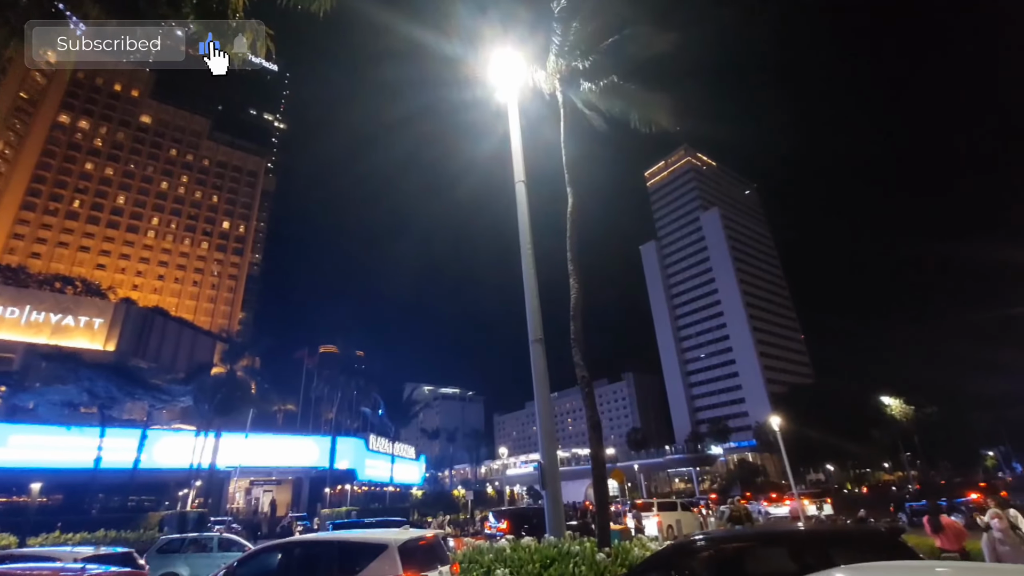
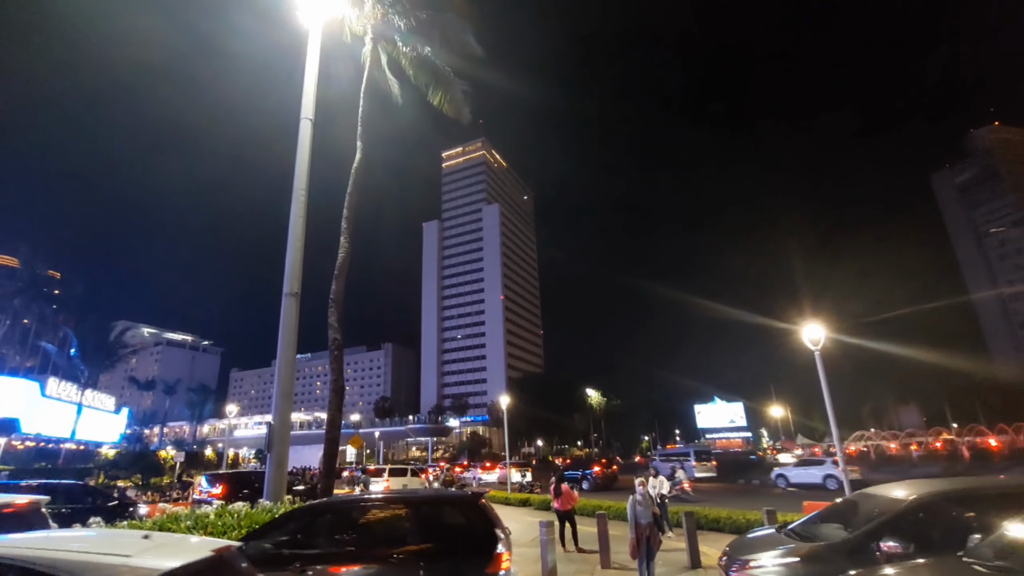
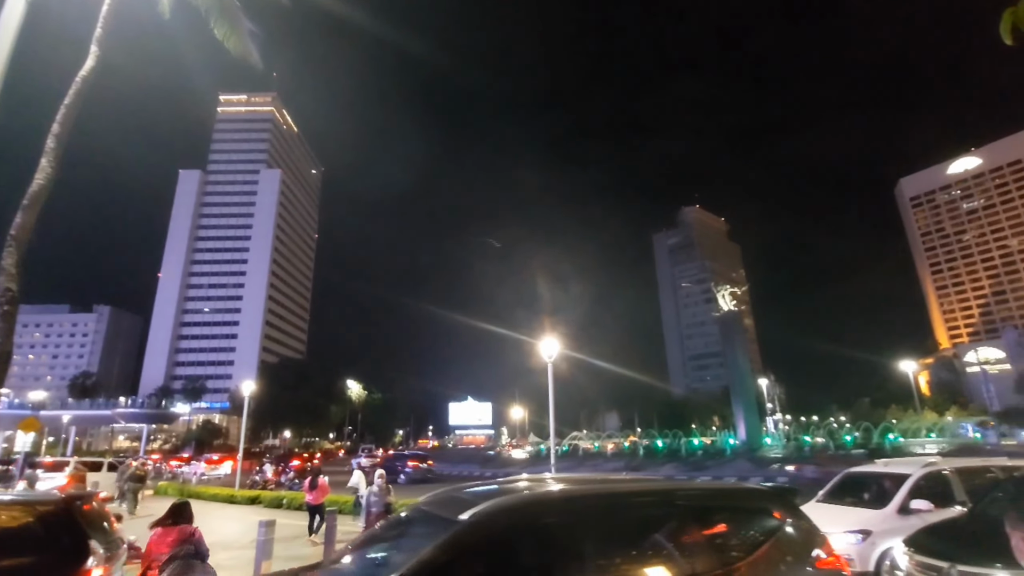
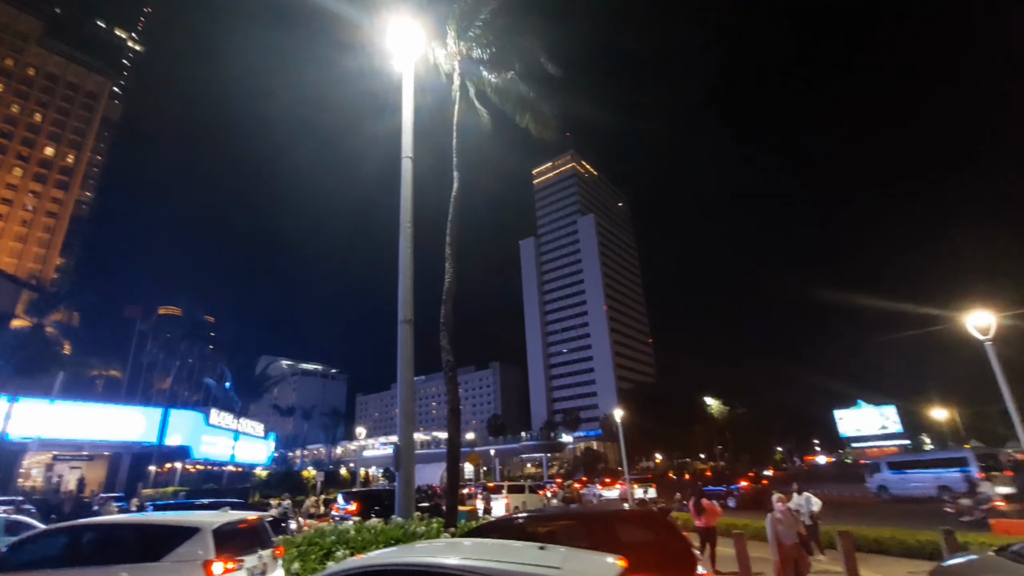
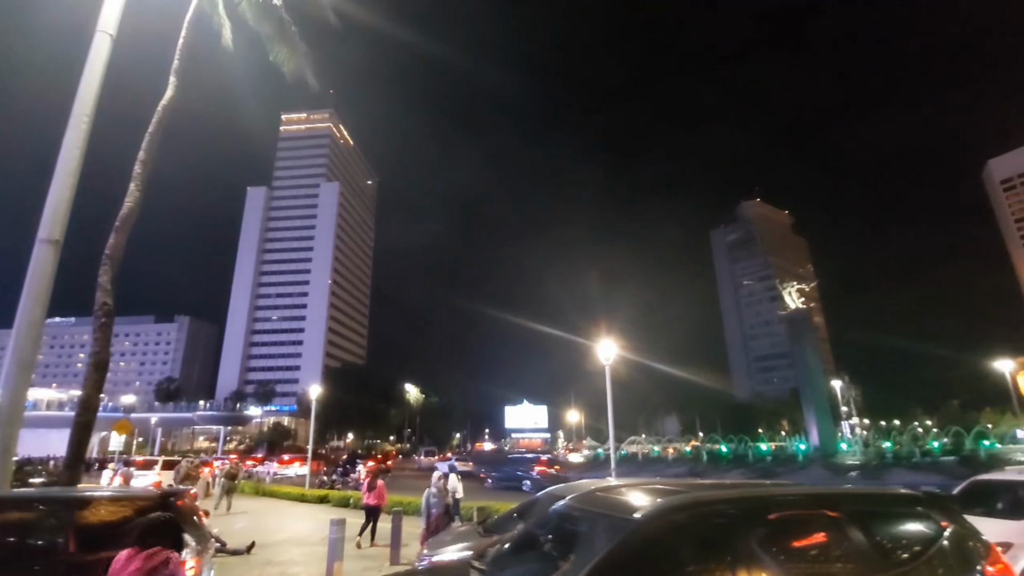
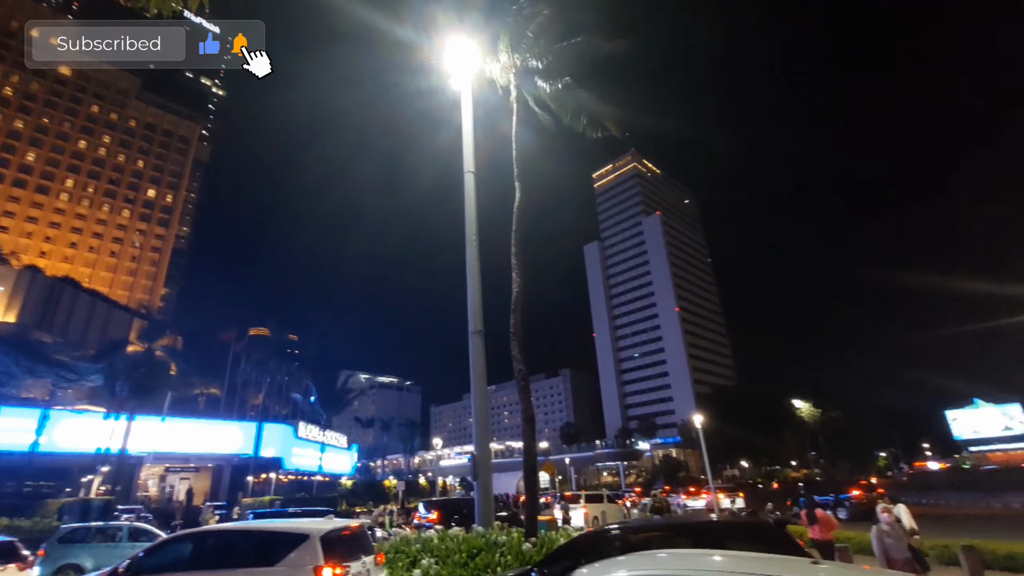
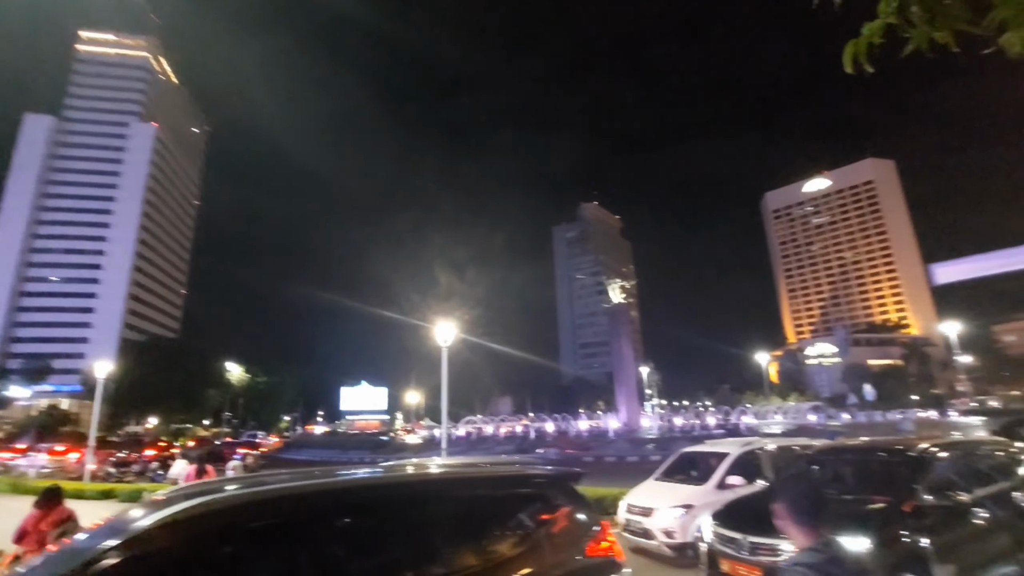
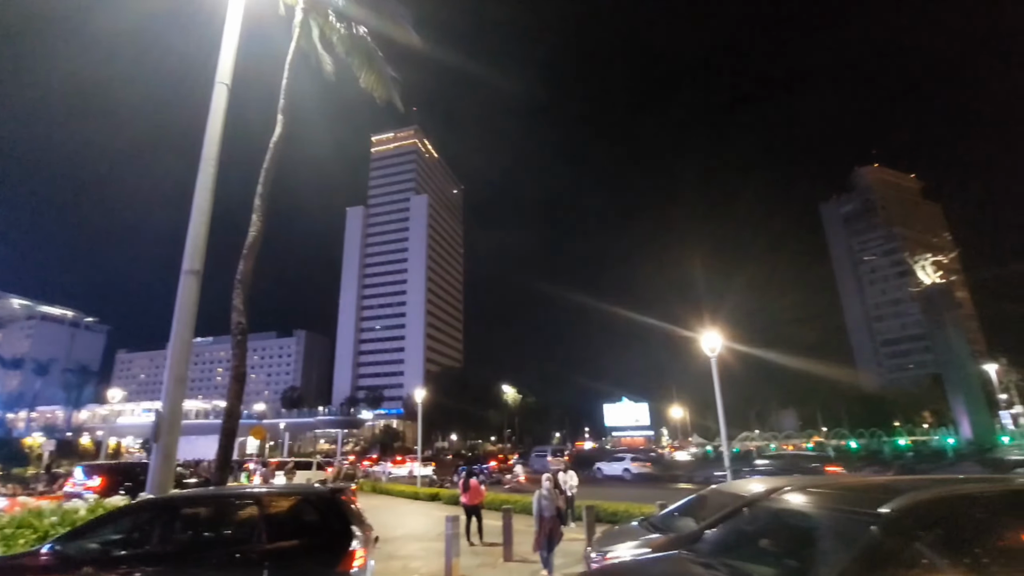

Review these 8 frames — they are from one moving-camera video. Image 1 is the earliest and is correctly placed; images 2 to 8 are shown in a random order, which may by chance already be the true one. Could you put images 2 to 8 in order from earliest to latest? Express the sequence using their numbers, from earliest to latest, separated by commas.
6, 4, 2, 8, 5, 3, 7
